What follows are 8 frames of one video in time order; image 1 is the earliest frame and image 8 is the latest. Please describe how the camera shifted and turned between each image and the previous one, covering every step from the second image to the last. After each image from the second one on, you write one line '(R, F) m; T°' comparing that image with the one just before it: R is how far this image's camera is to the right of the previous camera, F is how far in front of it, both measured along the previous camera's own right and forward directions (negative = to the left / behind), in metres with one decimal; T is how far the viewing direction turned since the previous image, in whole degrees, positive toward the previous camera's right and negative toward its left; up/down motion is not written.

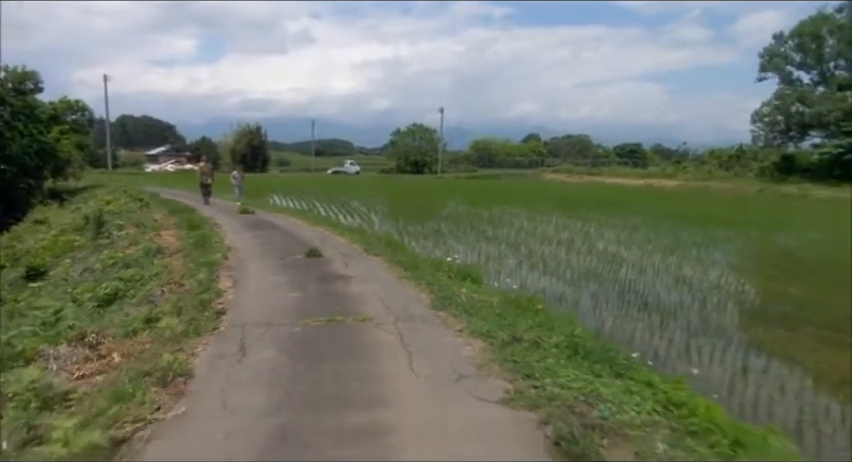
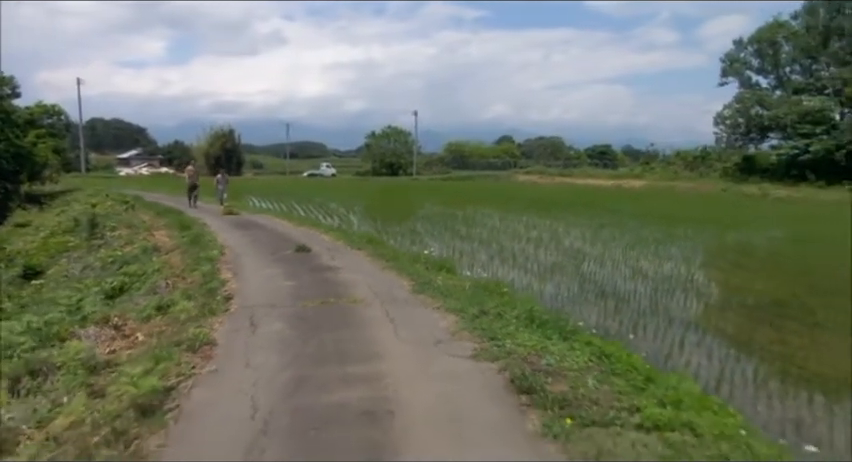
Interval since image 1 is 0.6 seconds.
(-0.1, -1.5) m; +2°
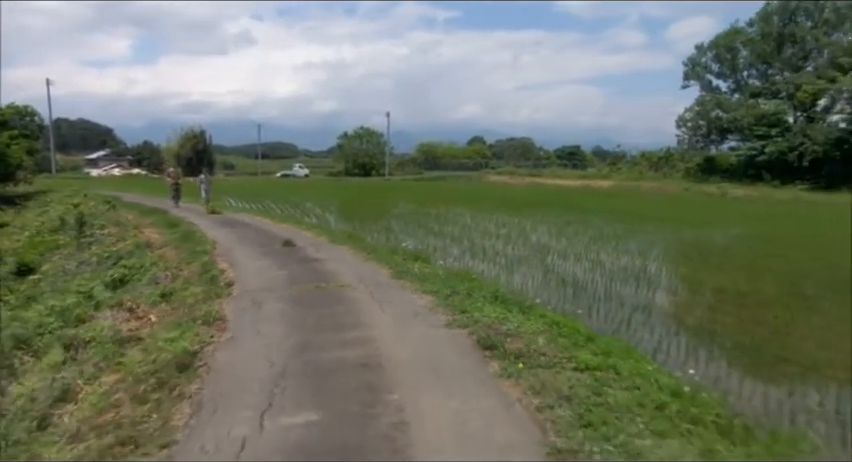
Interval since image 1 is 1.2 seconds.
(-0.1, -1.5) m; +3°
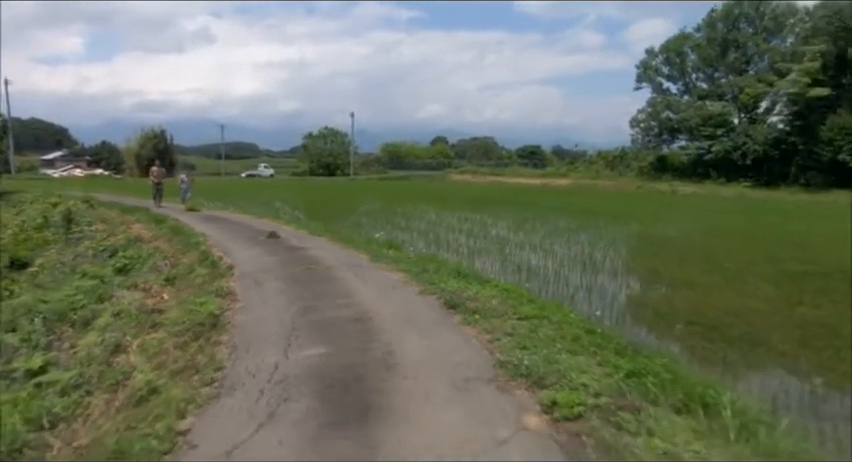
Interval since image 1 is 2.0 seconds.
(-0.2, -2.2) m; +3°
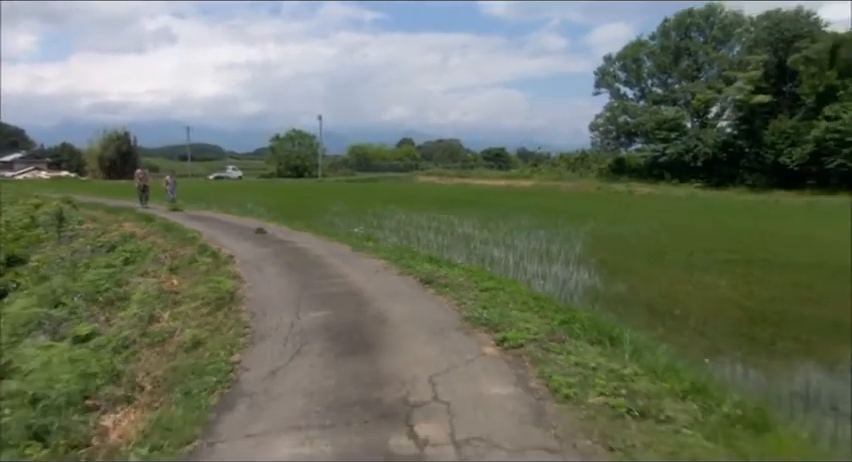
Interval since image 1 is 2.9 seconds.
(-0.2, -2.2) m; +3°
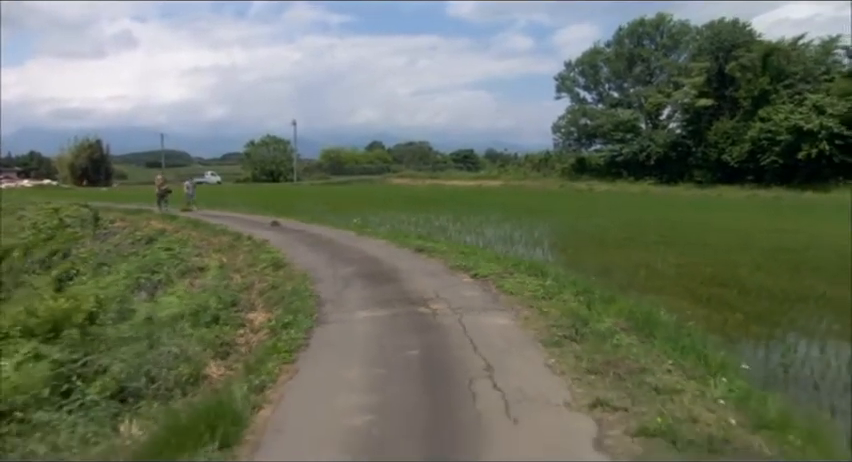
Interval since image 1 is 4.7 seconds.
(-0.6, -4.9) m; +3°
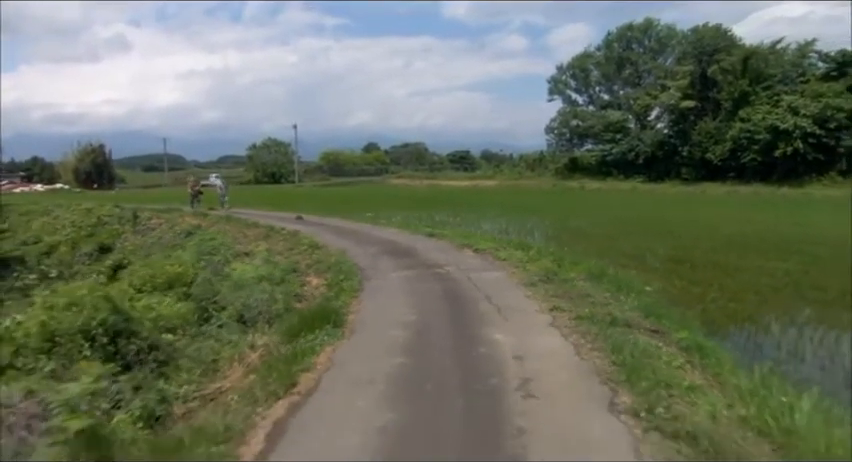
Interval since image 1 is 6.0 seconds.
(-0.4, -3.7) m; 0°
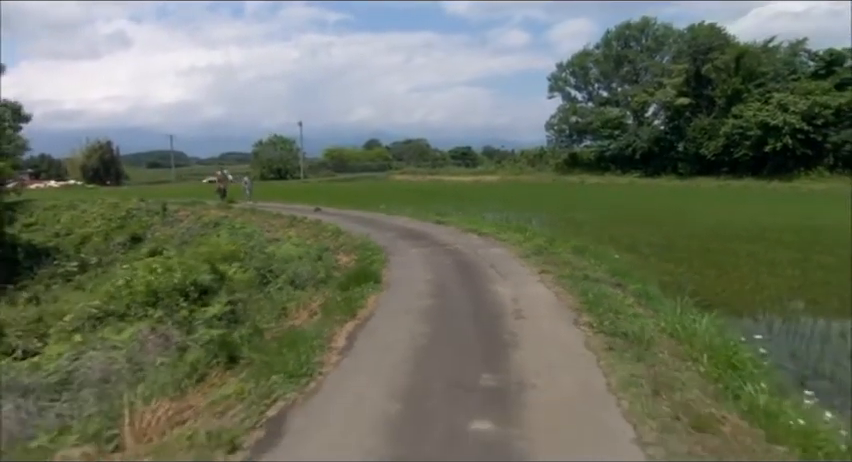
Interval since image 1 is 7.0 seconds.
(-0.3, -2.7) m; 0°
